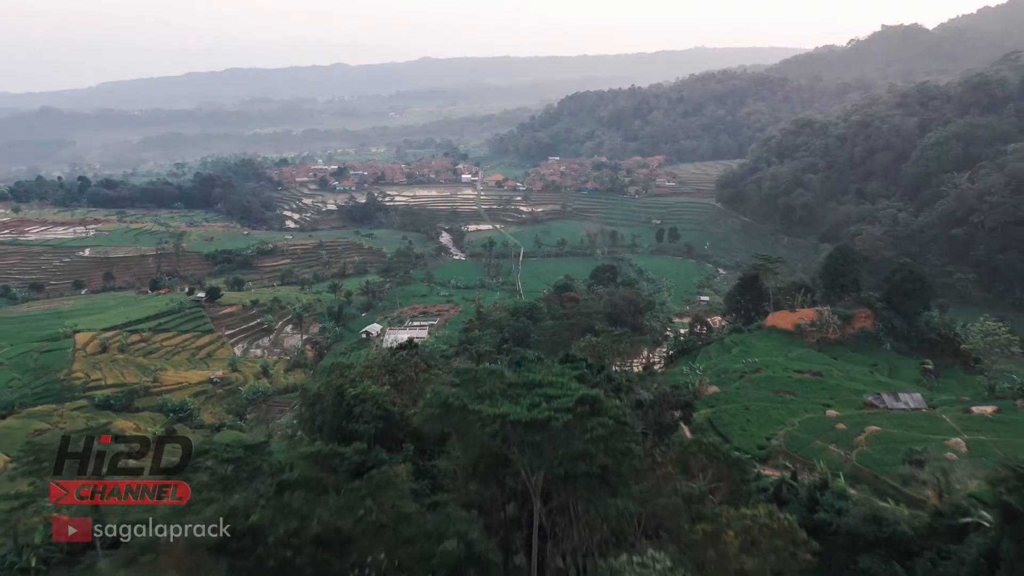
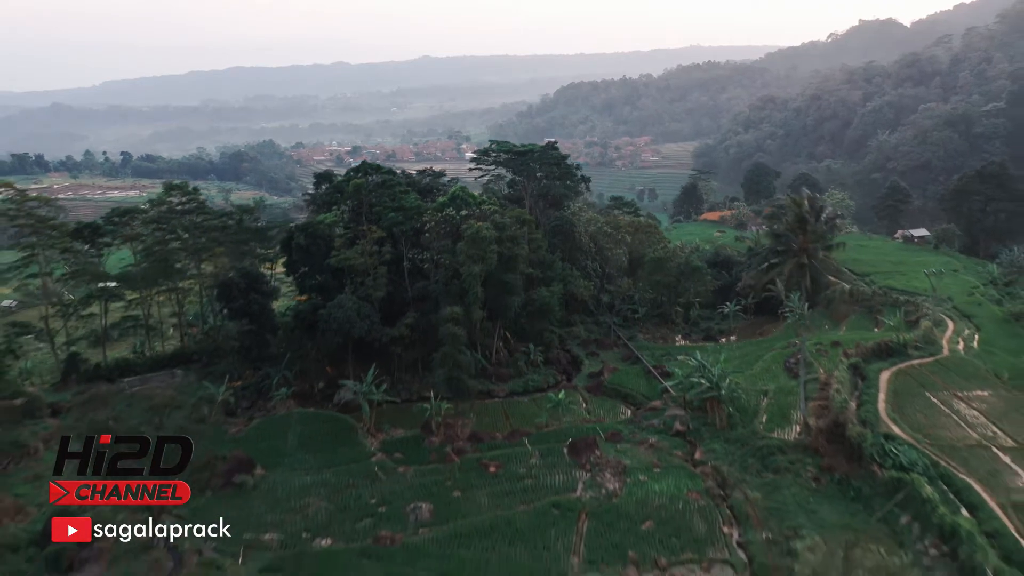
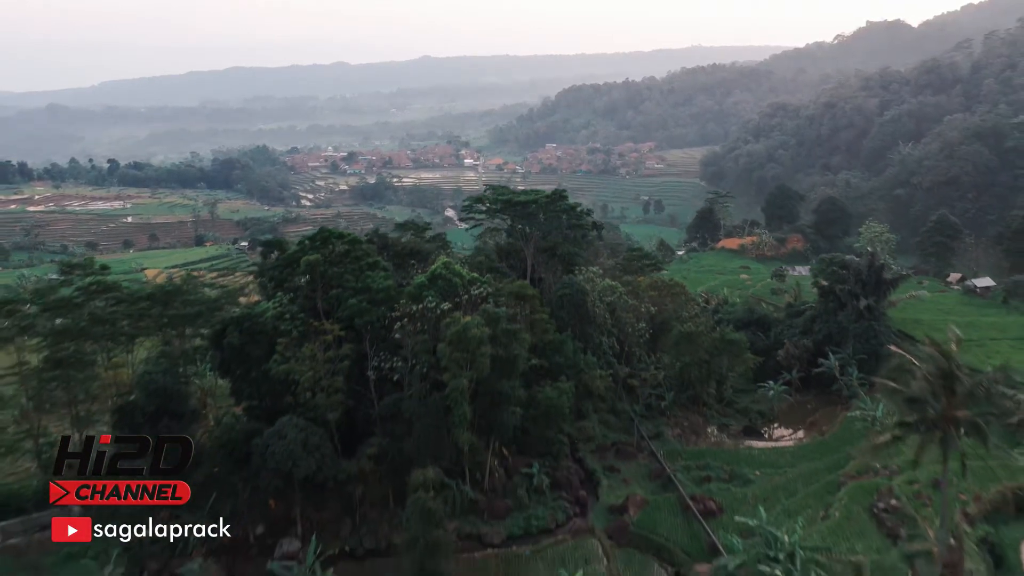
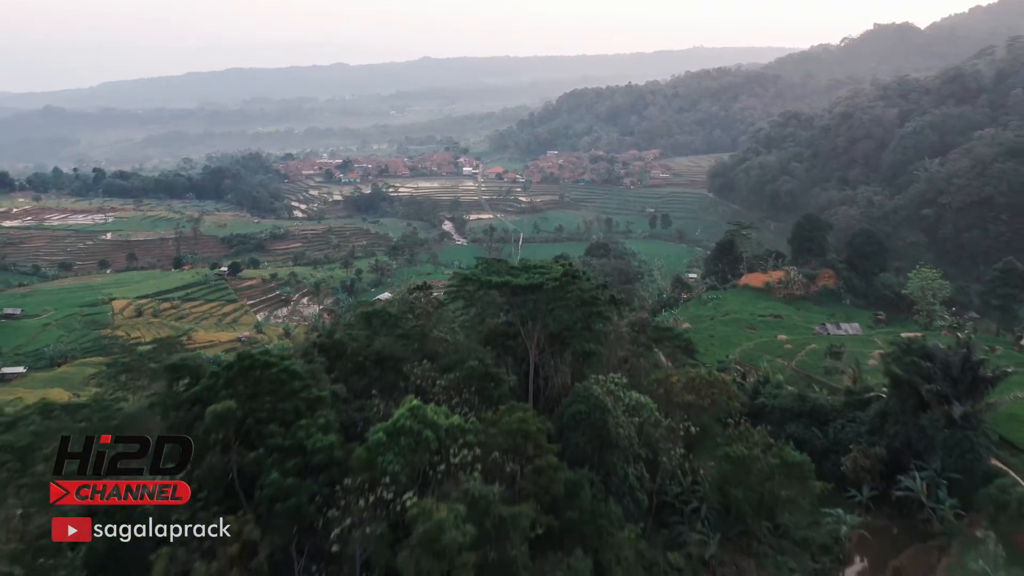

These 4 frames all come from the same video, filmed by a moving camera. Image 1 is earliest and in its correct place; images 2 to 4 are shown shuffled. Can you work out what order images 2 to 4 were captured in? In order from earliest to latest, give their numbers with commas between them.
4, 3, 2
